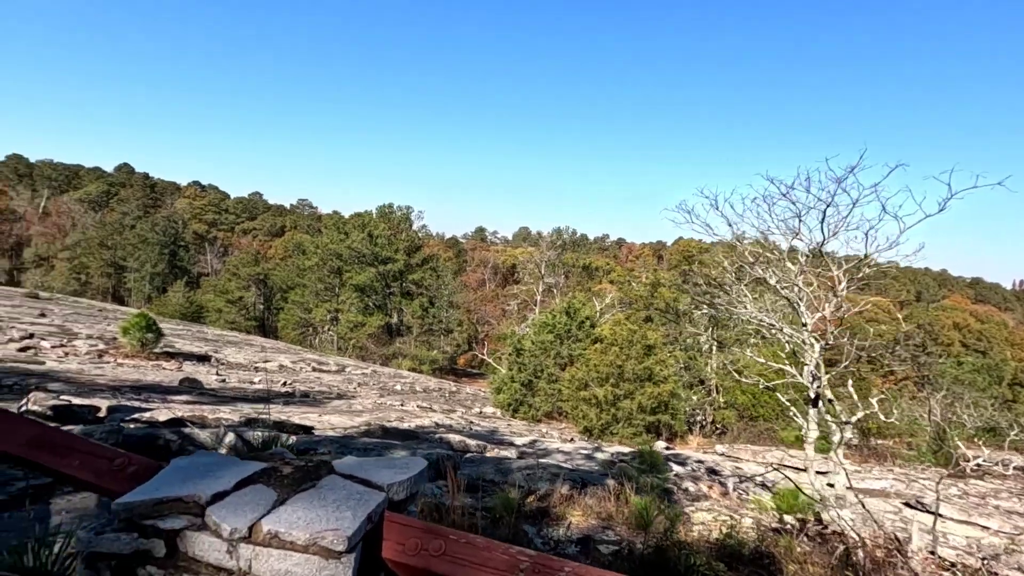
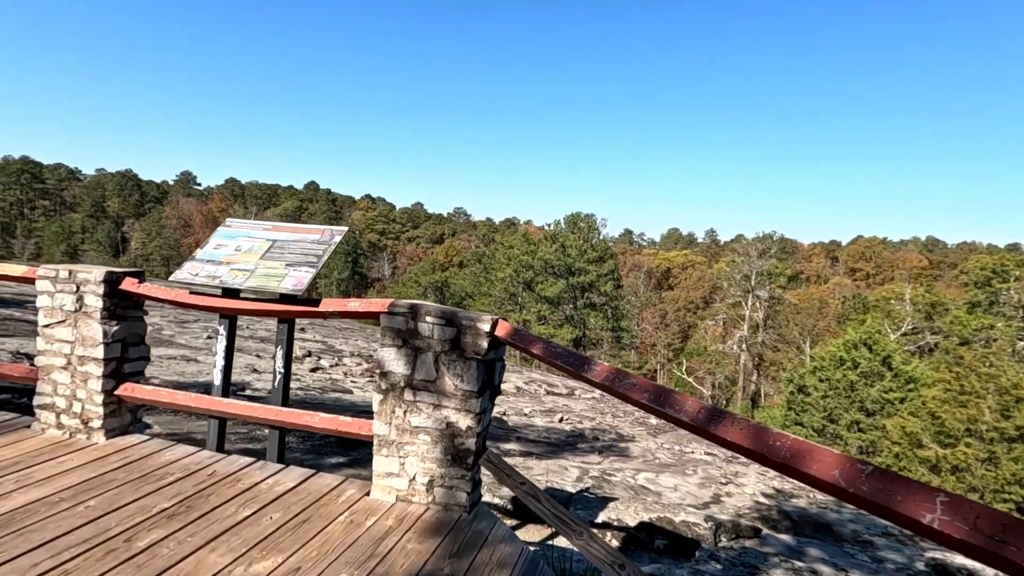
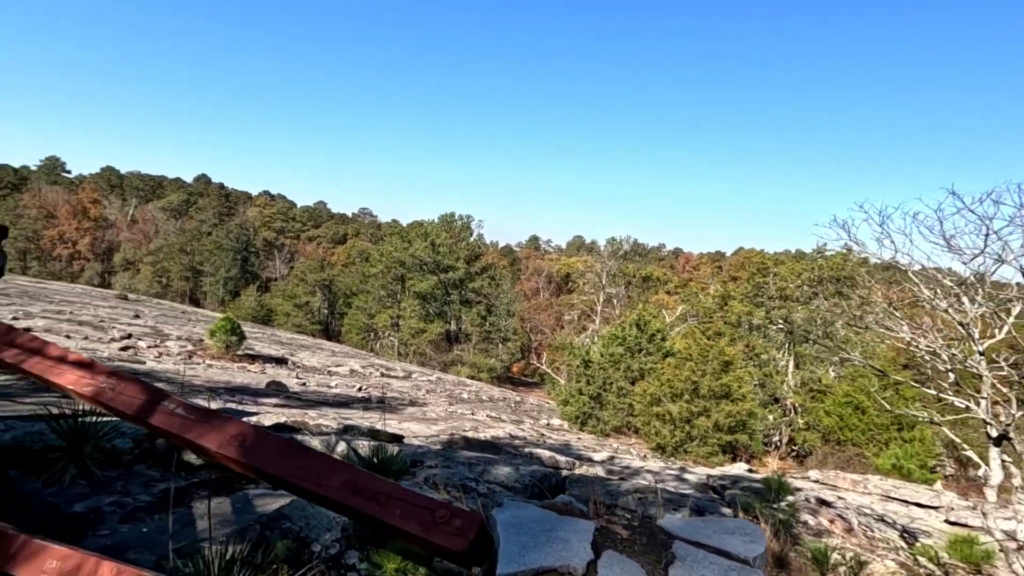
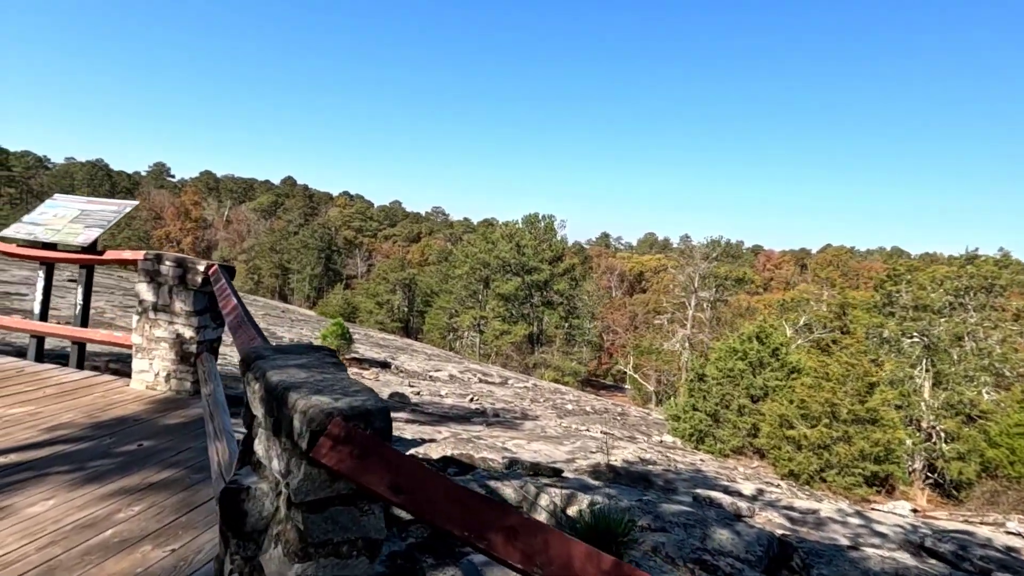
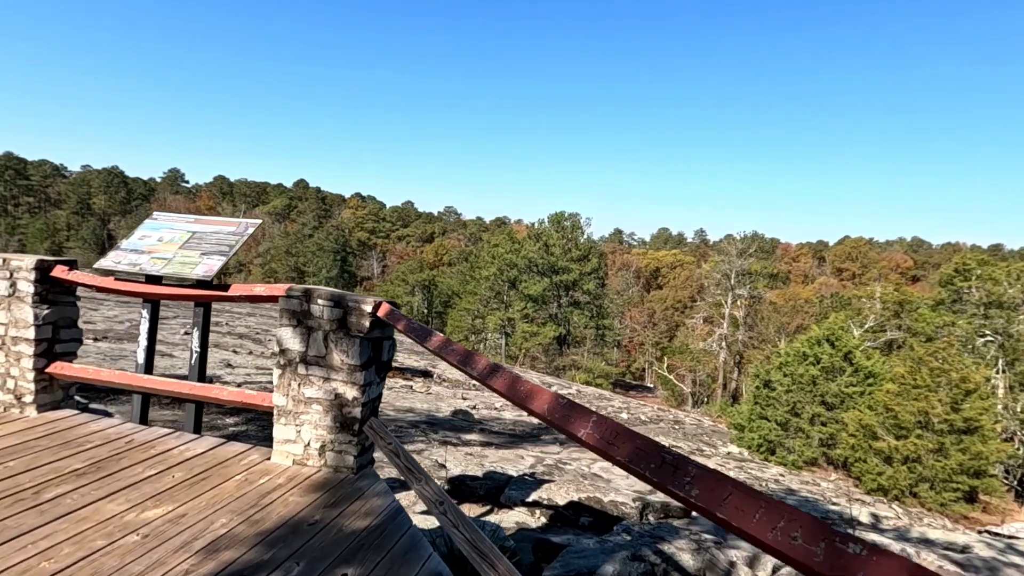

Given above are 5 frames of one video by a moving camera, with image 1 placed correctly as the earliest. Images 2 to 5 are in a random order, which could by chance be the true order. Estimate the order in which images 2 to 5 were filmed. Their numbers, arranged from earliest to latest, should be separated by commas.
3, 4, 5, 2
